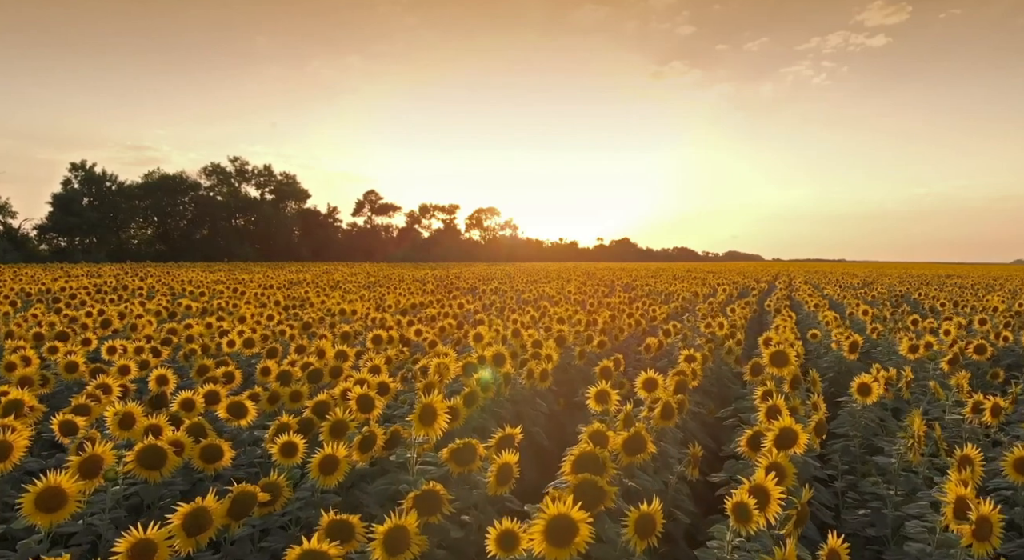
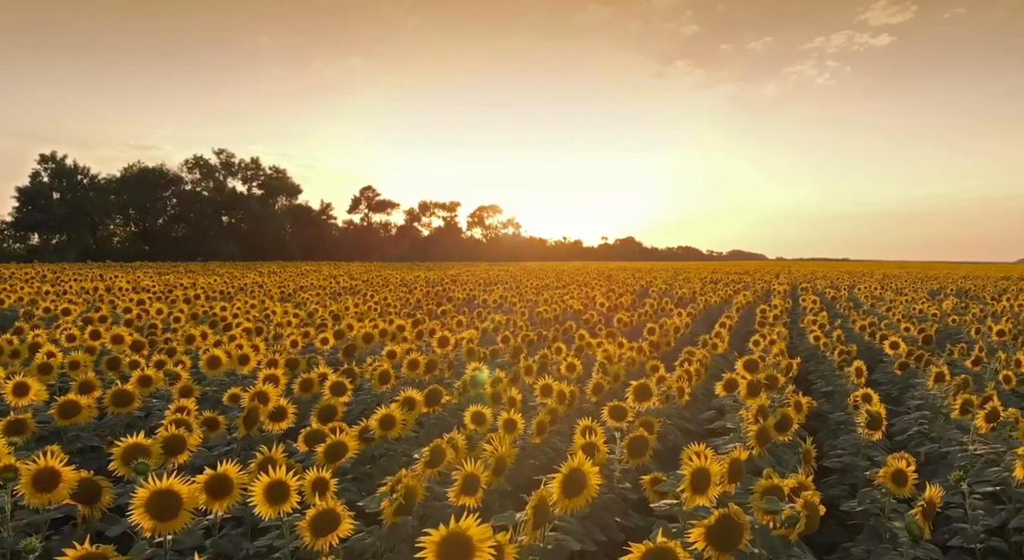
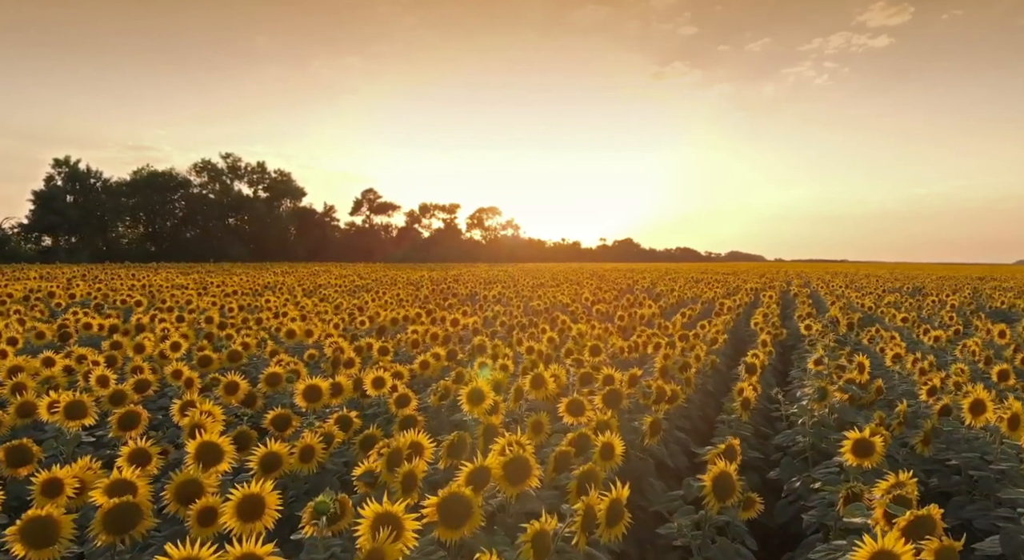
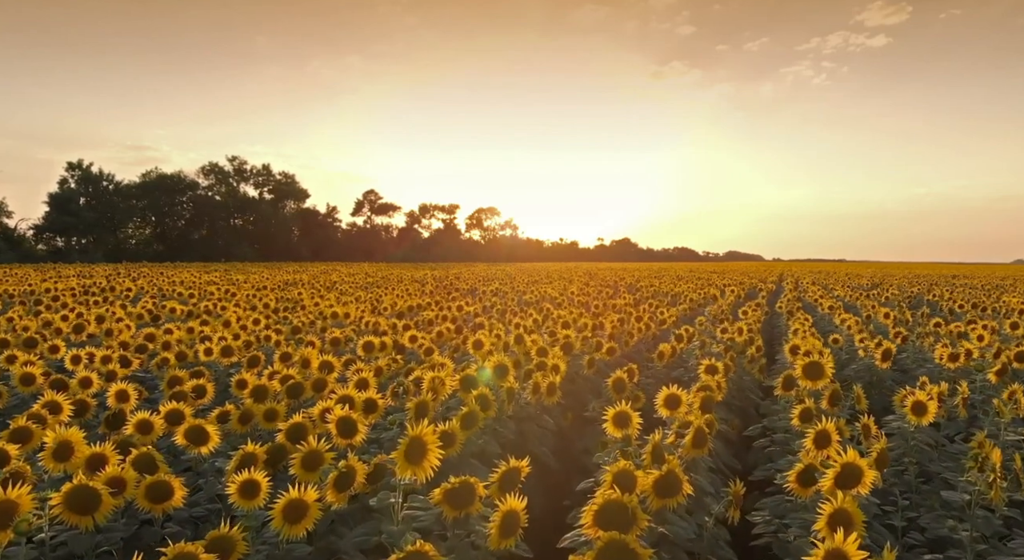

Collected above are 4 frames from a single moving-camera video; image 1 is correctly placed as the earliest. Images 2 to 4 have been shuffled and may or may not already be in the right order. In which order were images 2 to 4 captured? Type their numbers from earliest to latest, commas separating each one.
4, 3, 2
